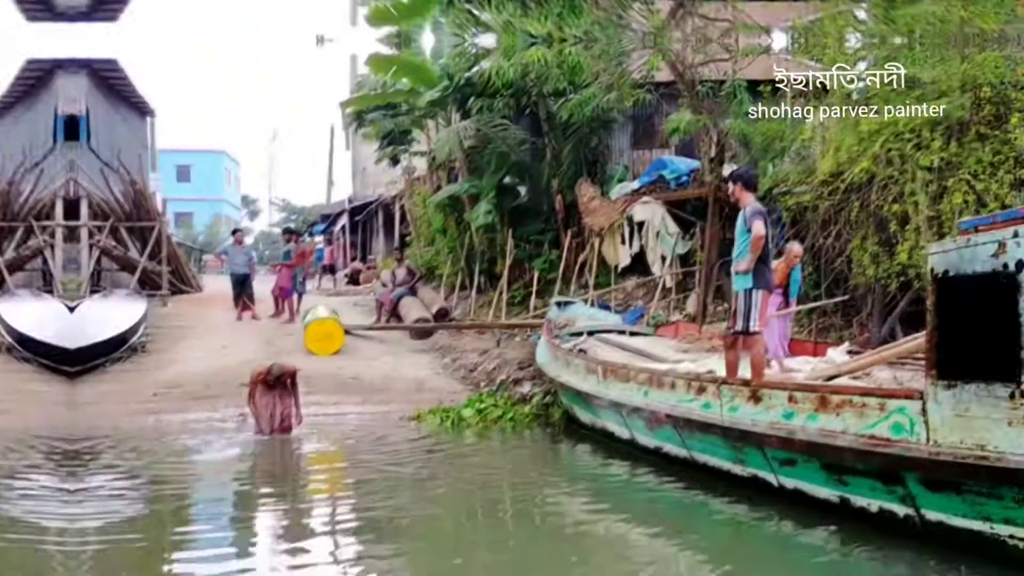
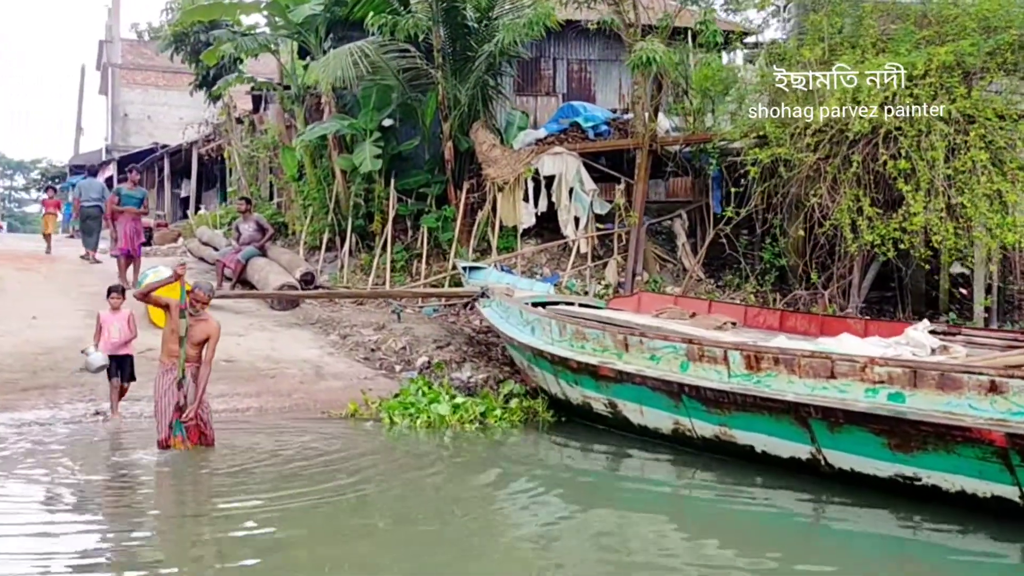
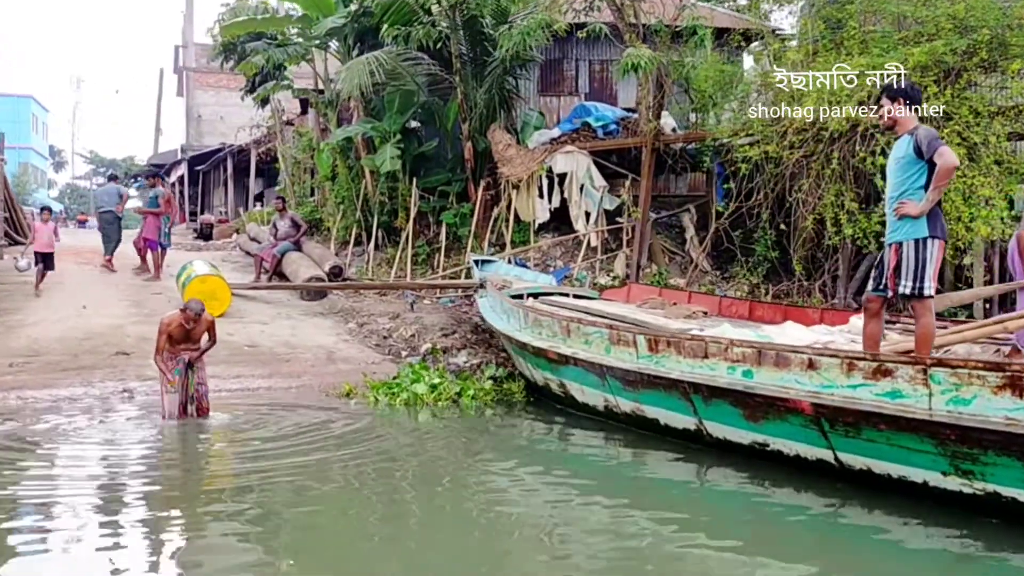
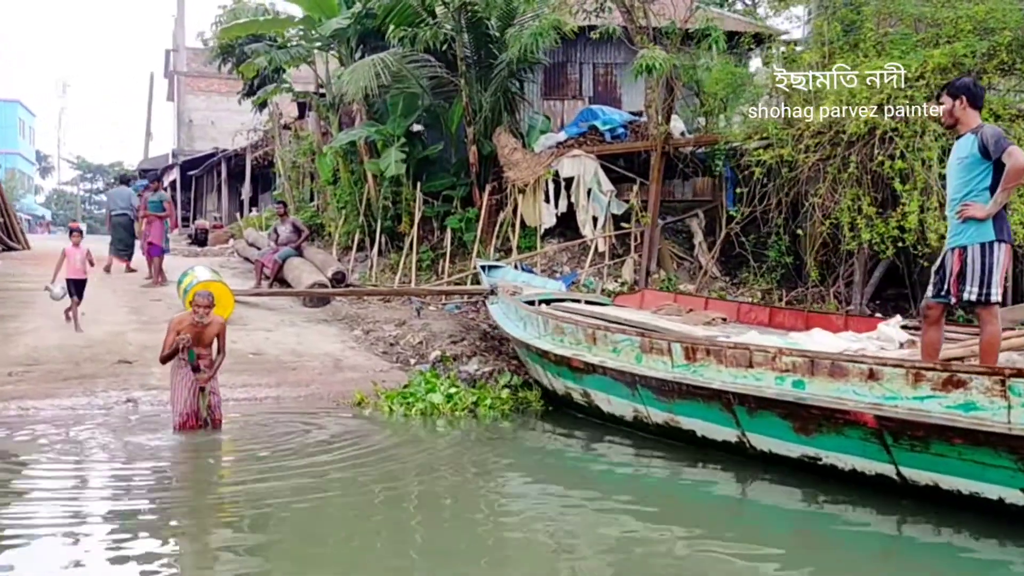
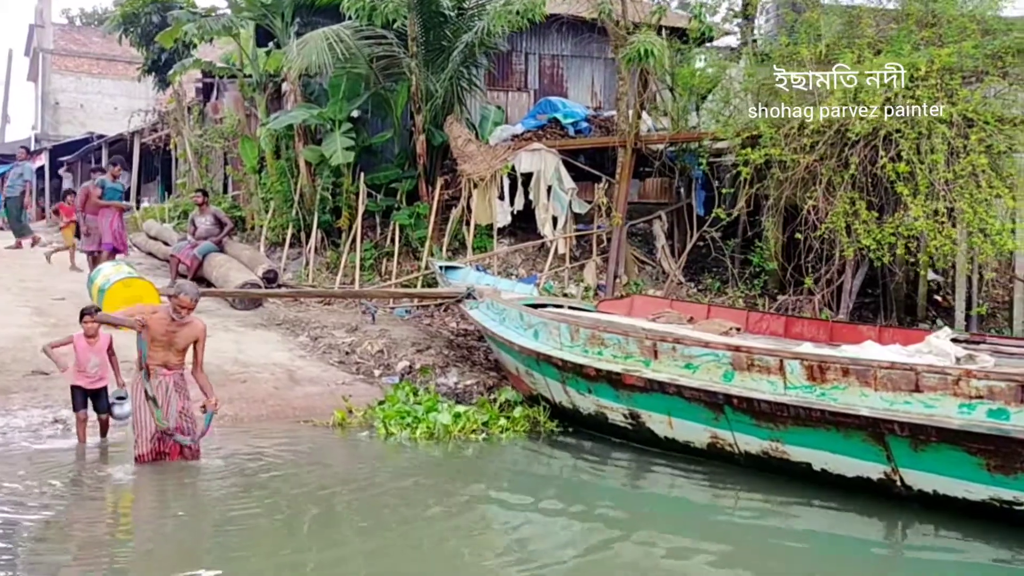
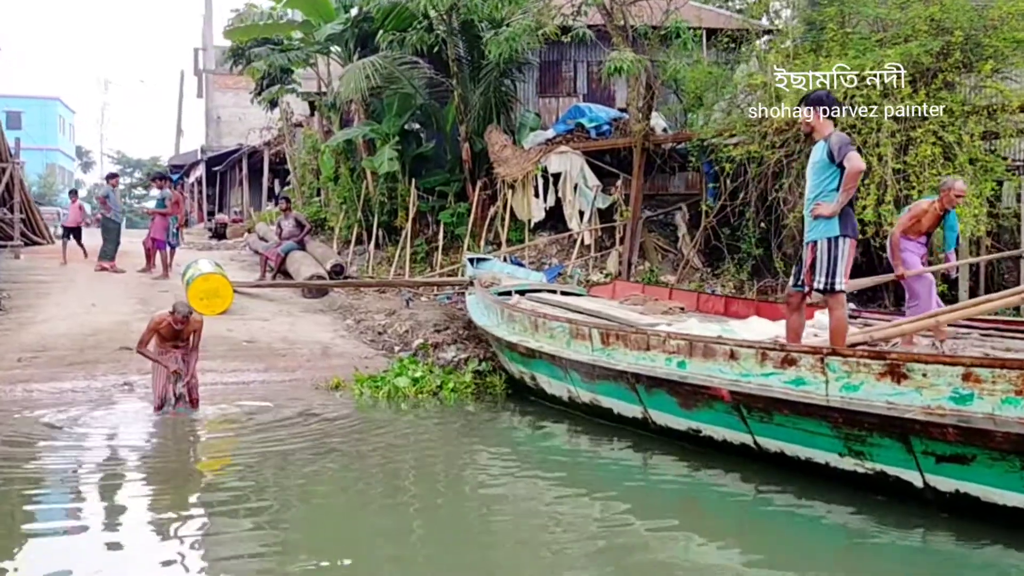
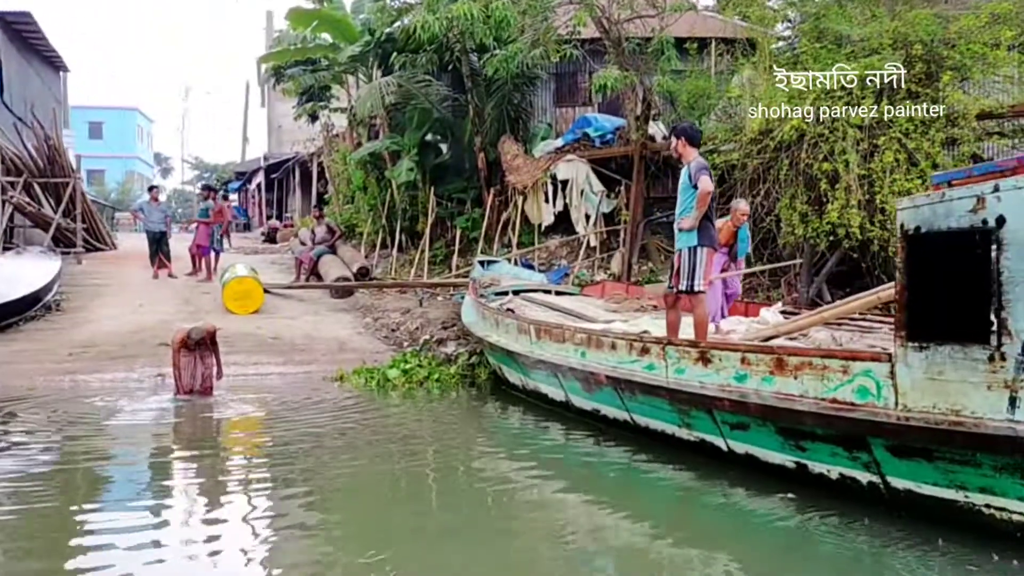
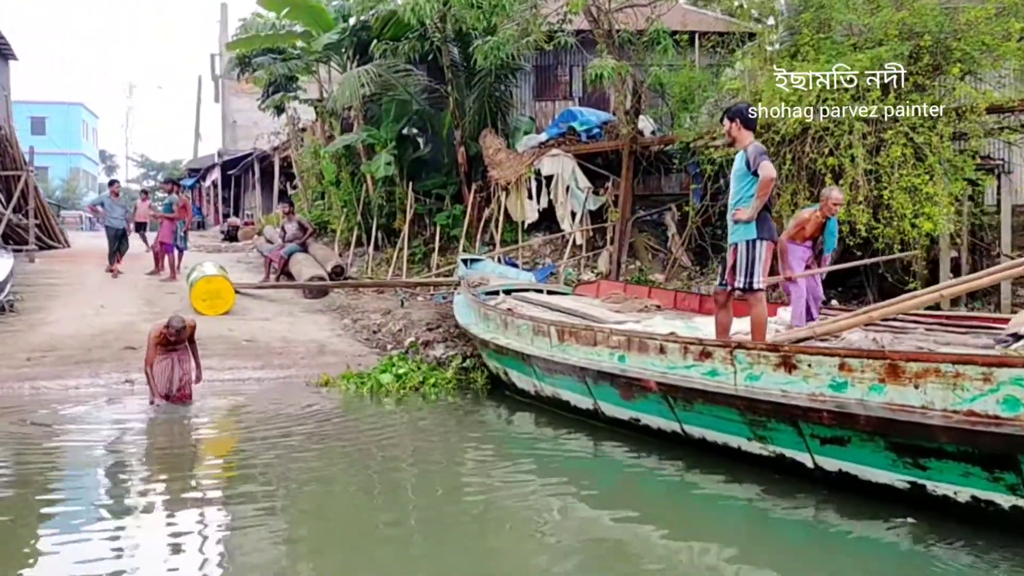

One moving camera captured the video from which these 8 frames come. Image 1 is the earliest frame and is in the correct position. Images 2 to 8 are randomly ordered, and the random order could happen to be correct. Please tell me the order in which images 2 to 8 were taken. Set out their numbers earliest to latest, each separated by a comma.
7, 8, 6, 3, 4, 2, 5
